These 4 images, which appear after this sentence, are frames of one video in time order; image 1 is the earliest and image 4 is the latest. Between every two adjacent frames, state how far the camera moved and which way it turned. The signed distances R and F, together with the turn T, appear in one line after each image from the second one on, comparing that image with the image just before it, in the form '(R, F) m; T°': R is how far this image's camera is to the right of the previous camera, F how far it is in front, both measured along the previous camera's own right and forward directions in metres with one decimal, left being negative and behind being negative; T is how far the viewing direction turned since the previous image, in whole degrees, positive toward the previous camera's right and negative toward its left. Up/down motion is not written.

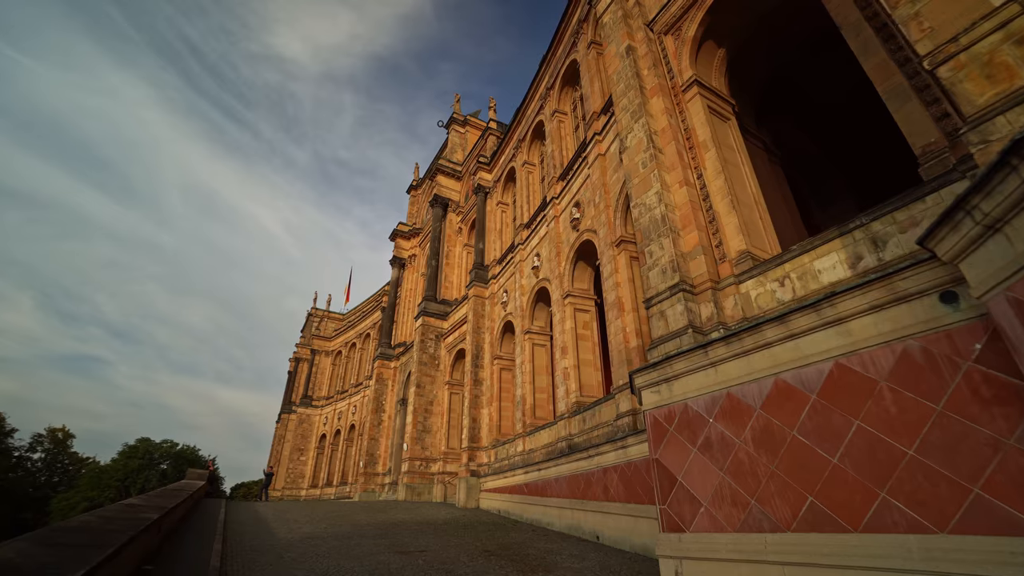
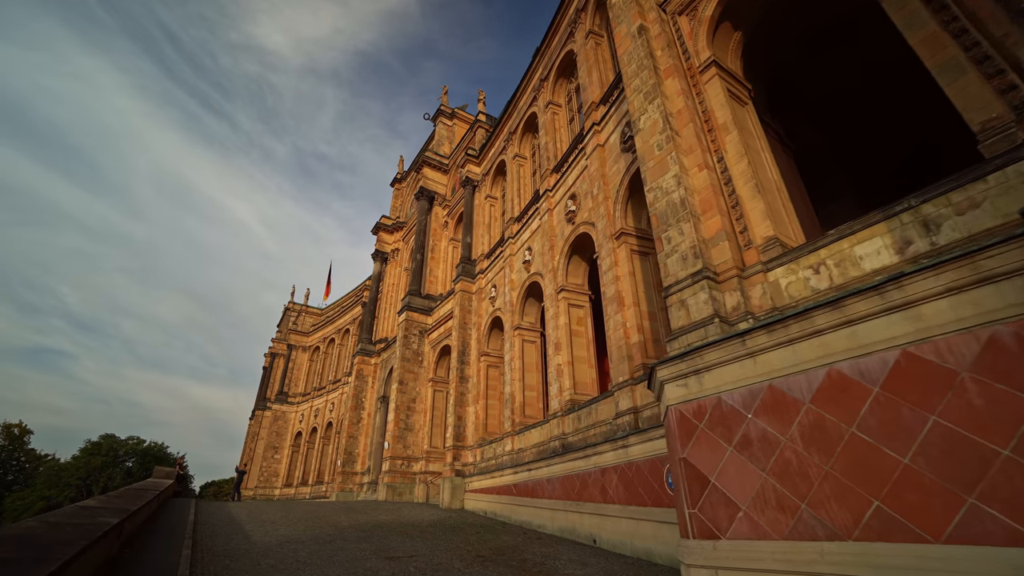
(-0.4, +0.5) m; +3°
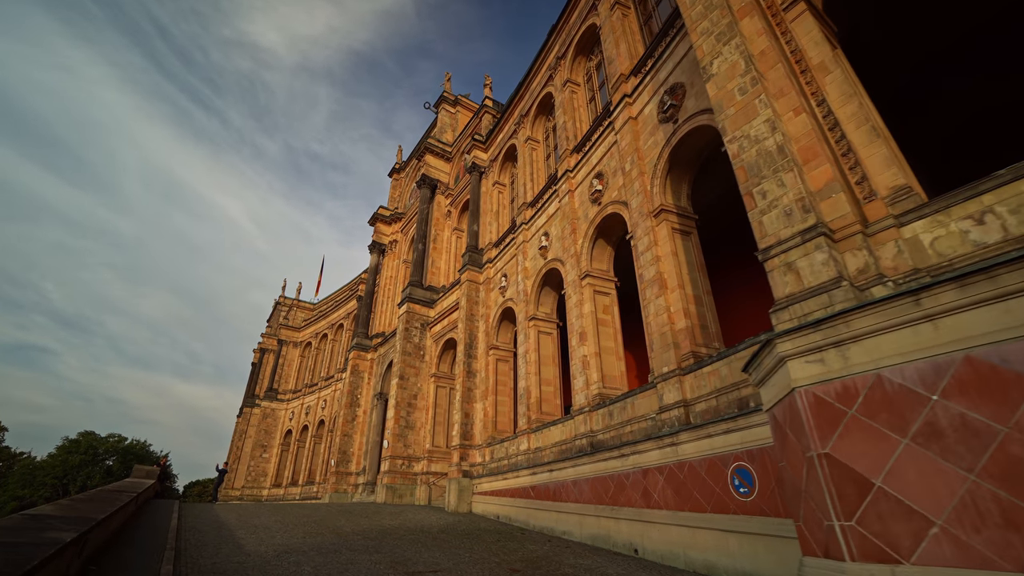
(-0.8, +1.1) m; +1°
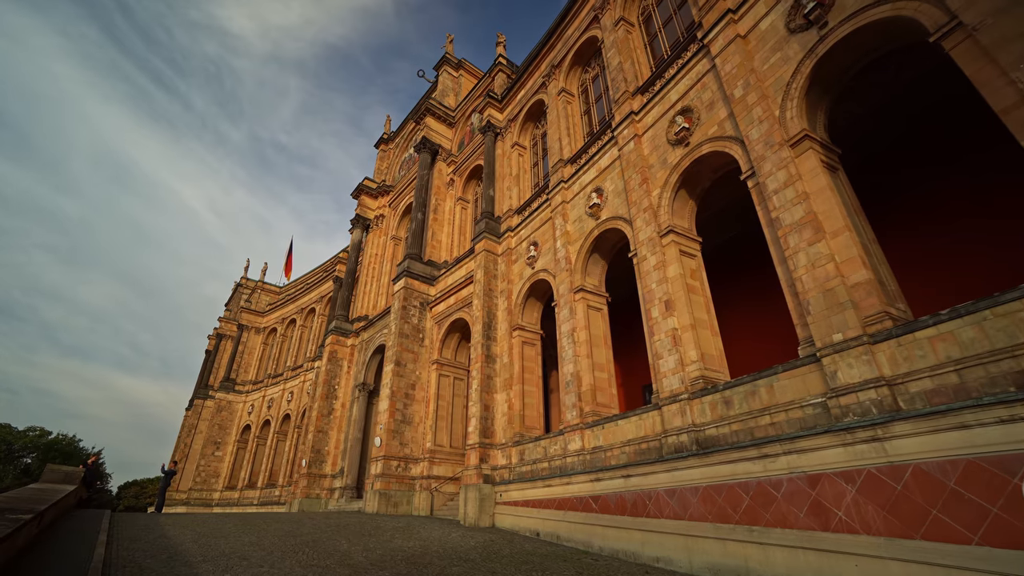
(-2.1, +2.8) m; +4°
